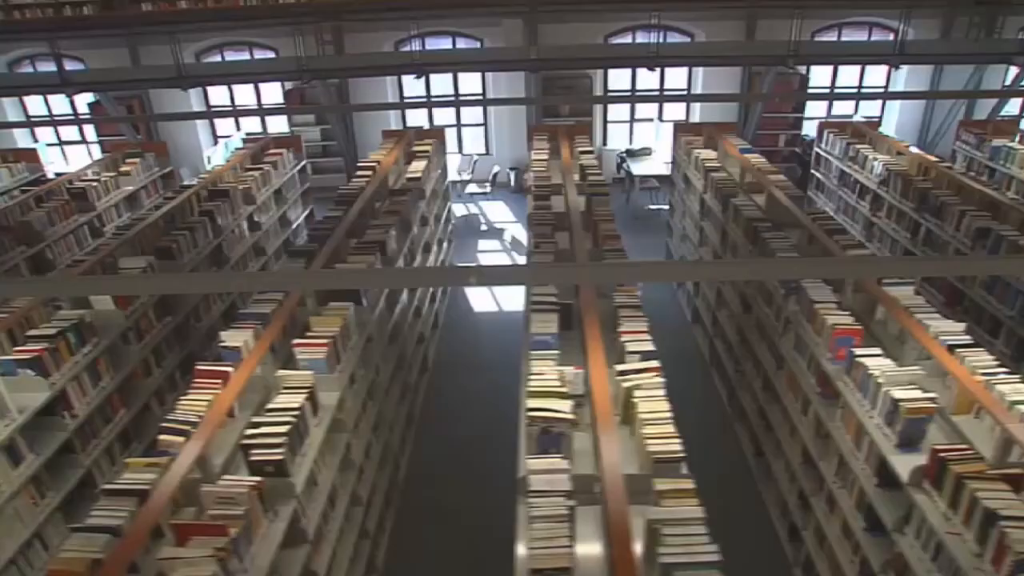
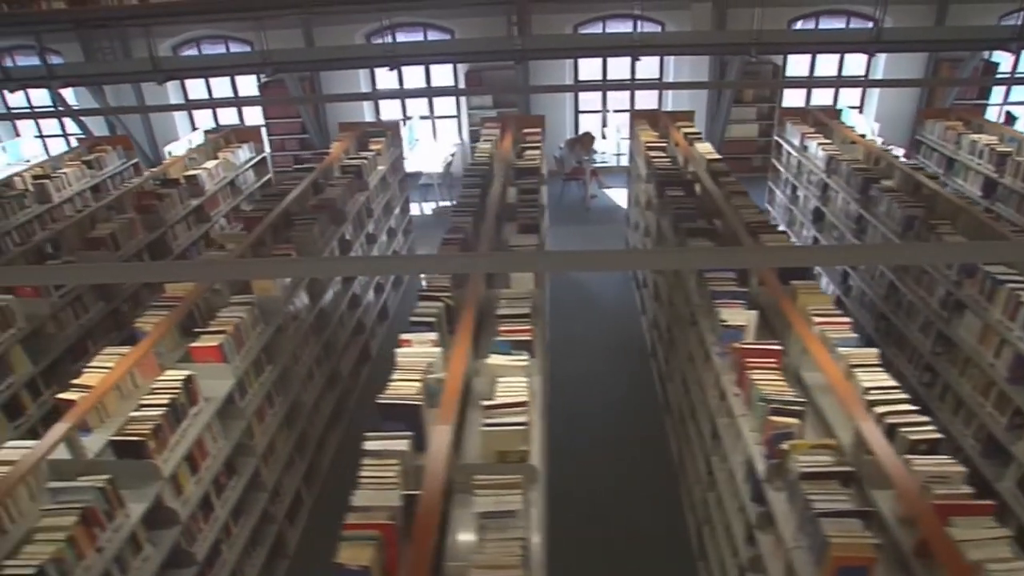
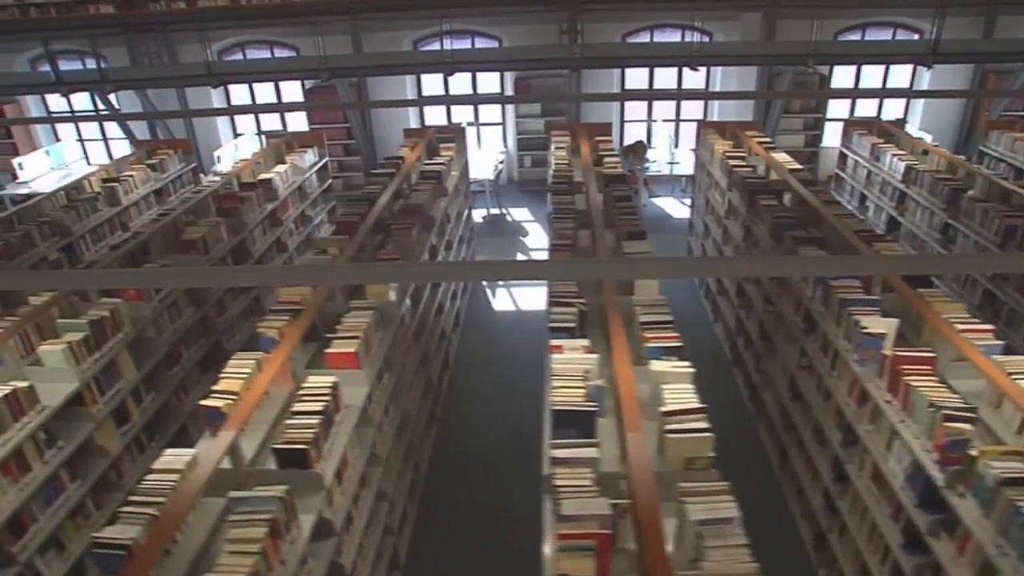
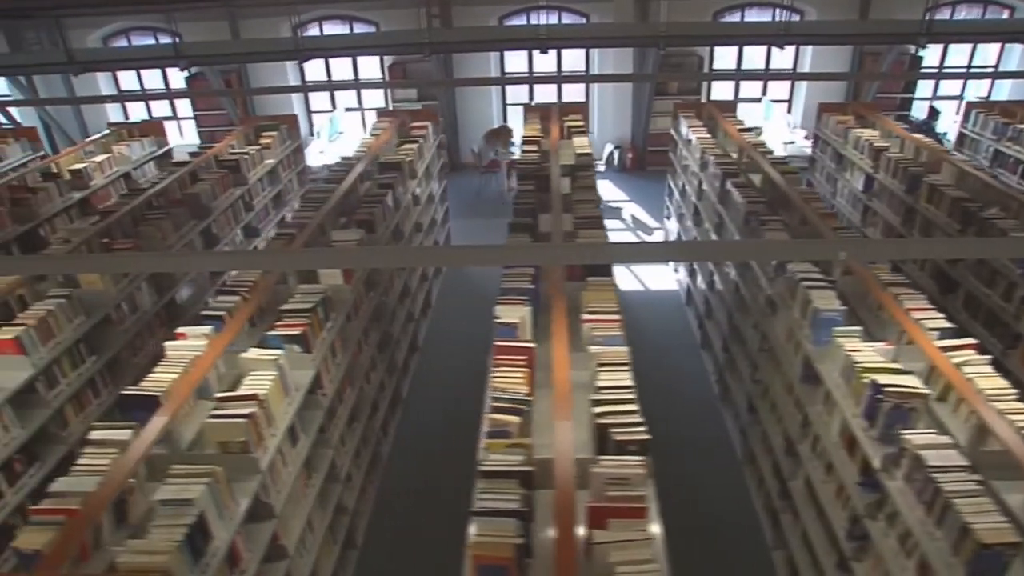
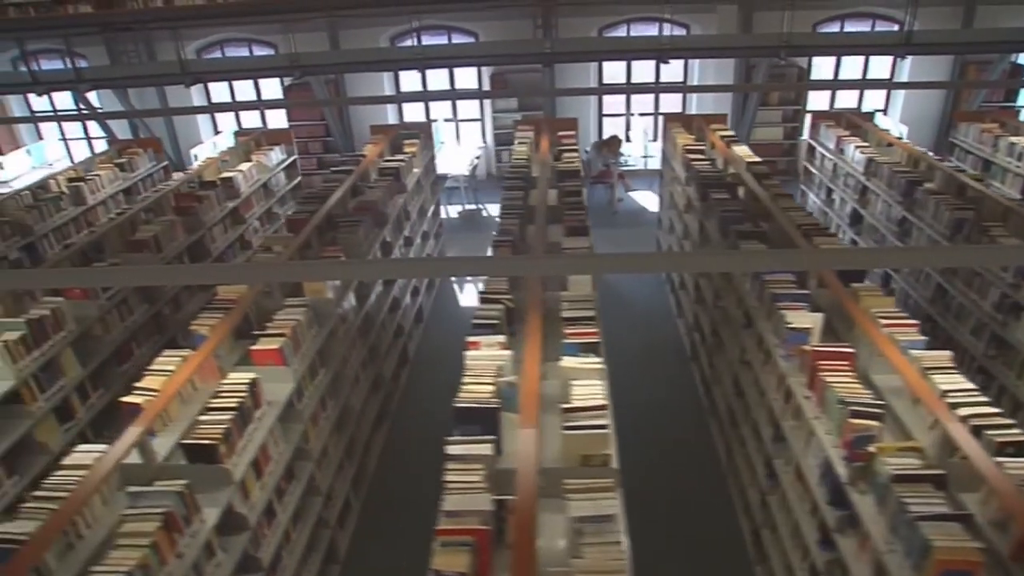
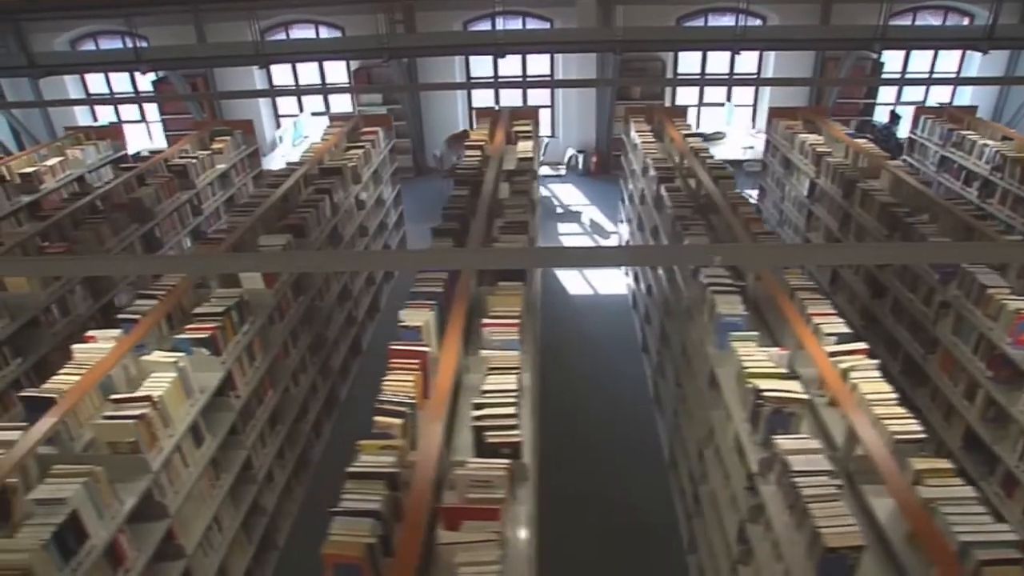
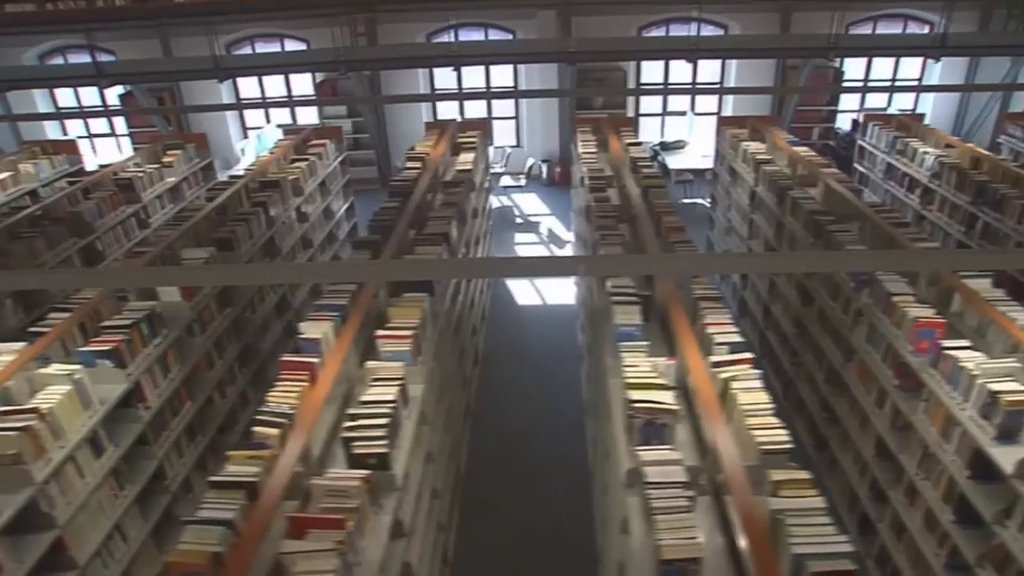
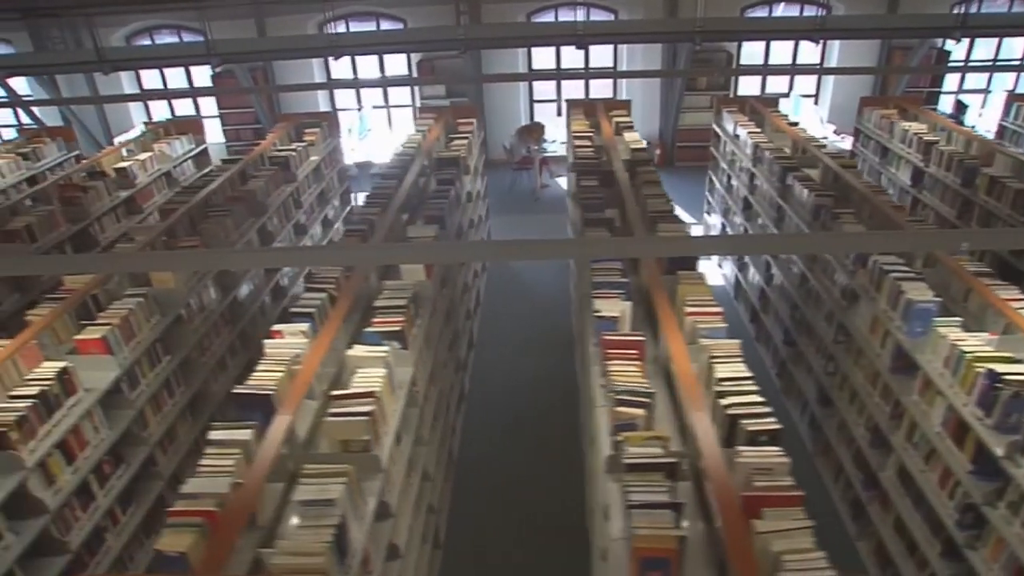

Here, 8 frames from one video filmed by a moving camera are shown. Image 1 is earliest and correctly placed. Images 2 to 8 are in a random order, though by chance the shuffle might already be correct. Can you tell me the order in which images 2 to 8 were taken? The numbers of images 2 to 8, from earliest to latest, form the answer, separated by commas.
7, 6, 4, 8, 2, 5, 3
